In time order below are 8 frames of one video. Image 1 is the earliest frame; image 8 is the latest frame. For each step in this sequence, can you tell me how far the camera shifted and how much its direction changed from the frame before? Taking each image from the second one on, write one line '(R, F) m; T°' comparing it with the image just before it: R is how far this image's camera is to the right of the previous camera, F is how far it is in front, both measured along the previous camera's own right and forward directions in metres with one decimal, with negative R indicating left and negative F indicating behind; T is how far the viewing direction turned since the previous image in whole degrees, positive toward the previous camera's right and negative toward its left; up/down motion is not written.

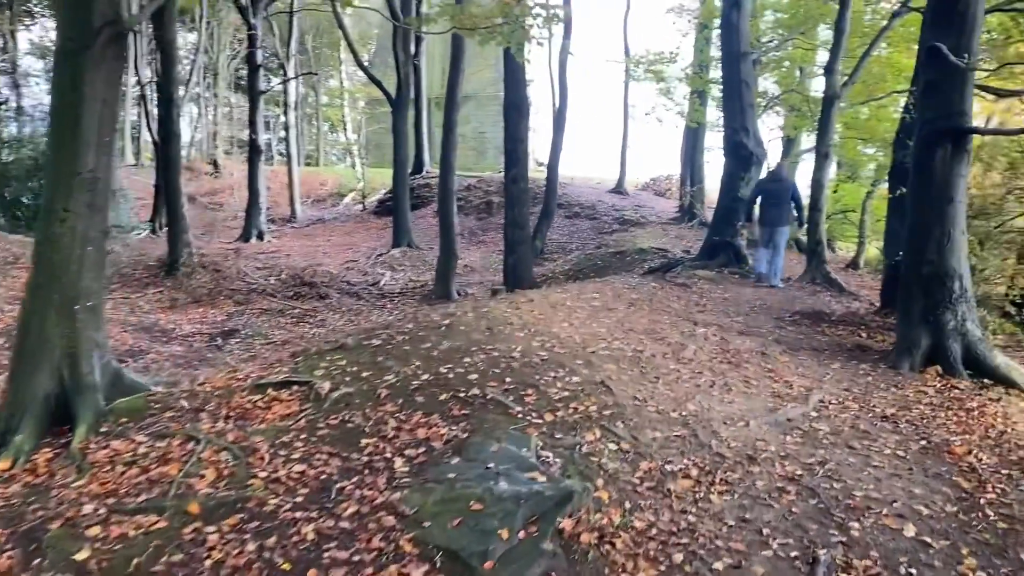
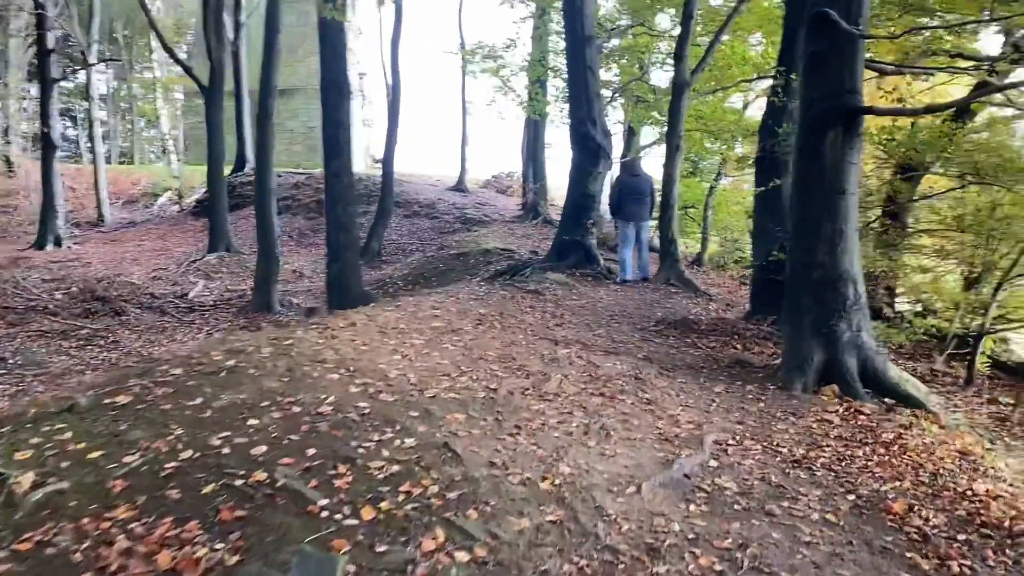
(+0.2, +1.6) m; +10°
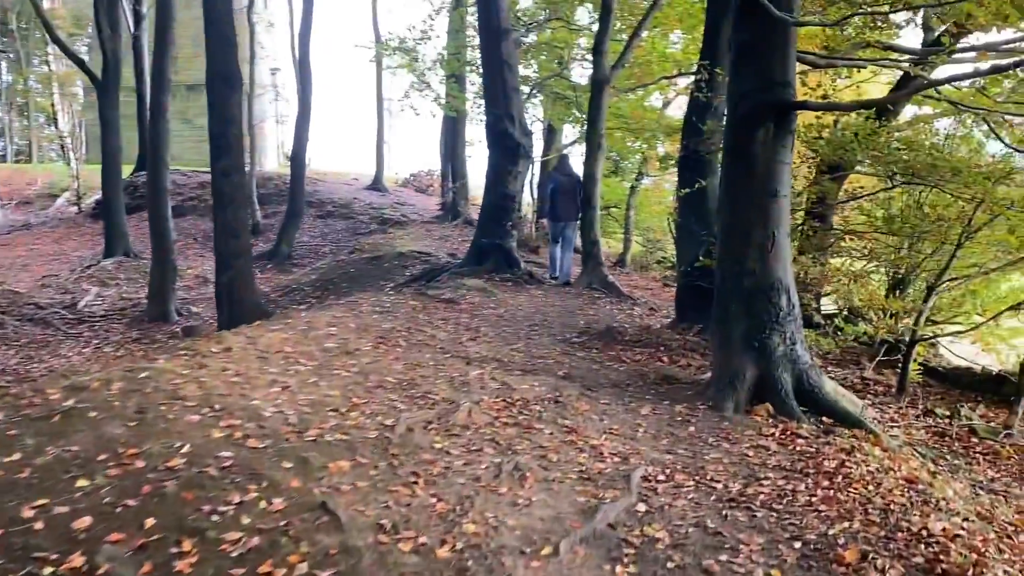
(+0.1, +0.7) m; +5°
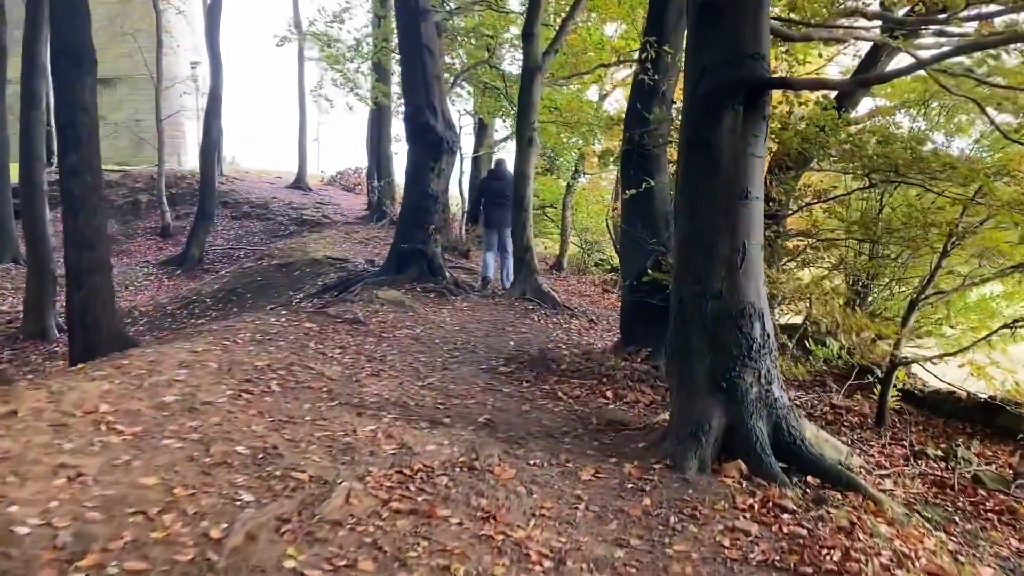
(+0.2, +1.4) m; +4°
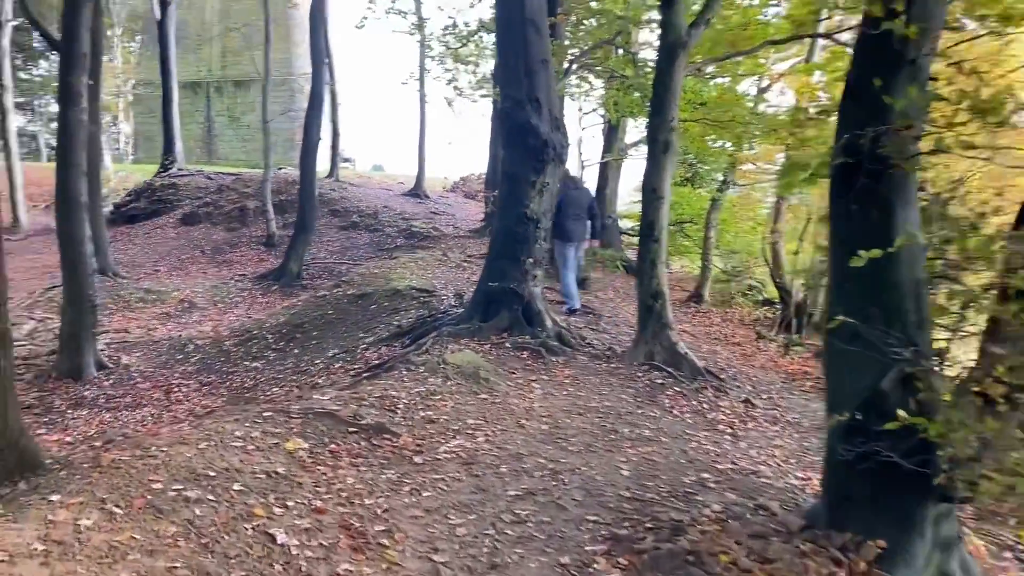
(+0.1, +3.1) m; -9°
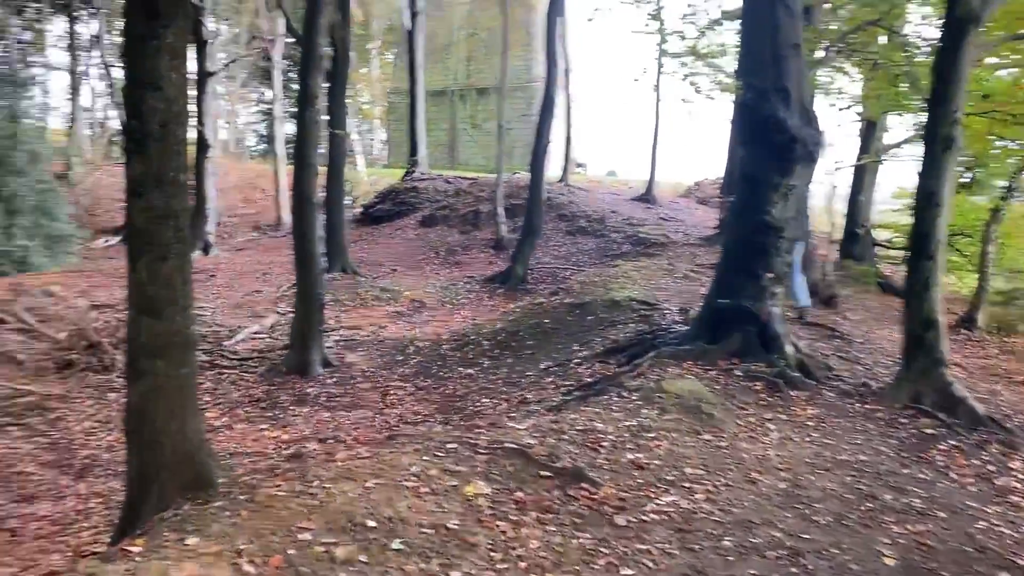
(0.0, +0.9) m; -15°
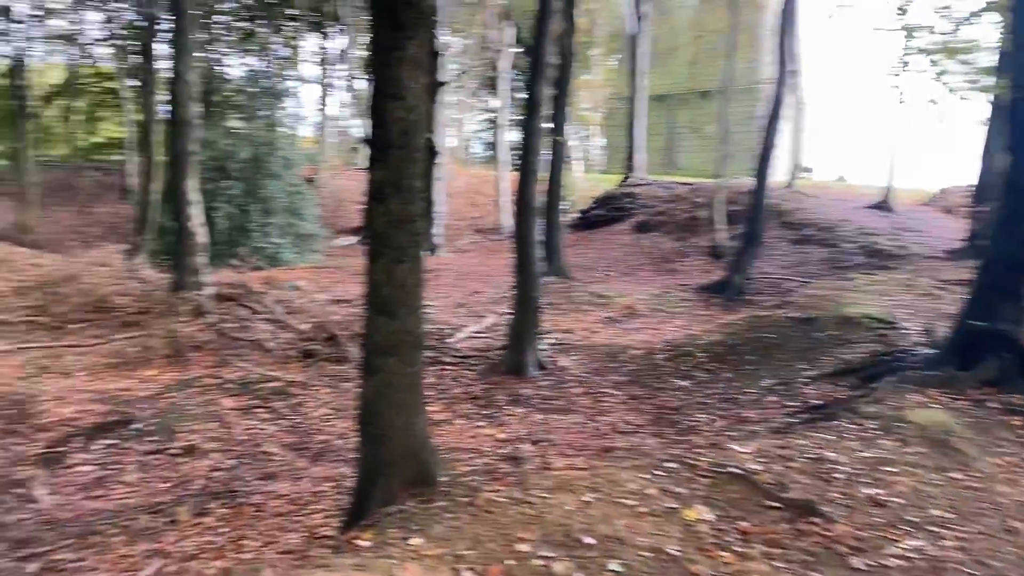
(-0.1, +0.1) m; -14°
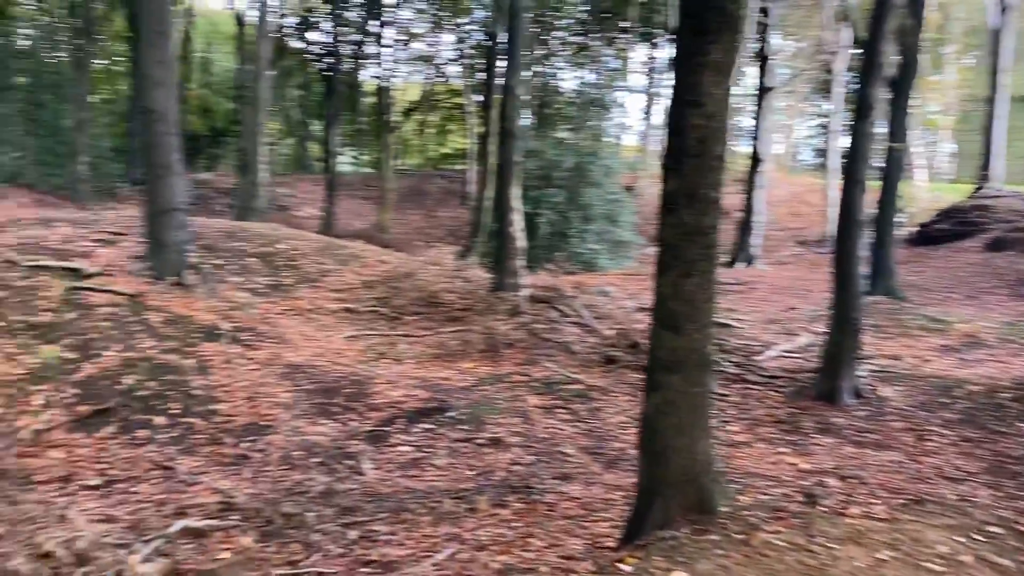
(+0.1, +0.2) m; -20°
